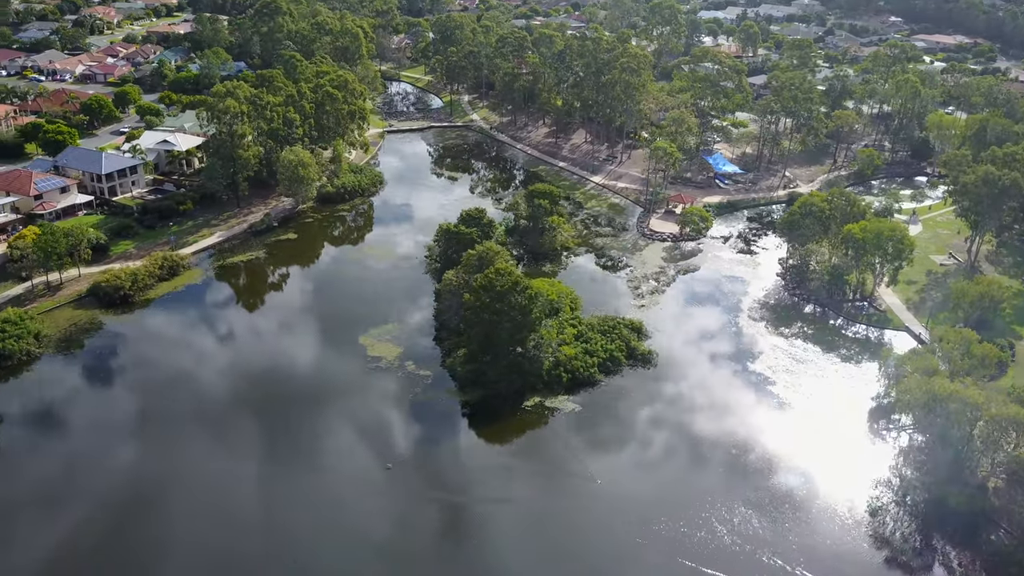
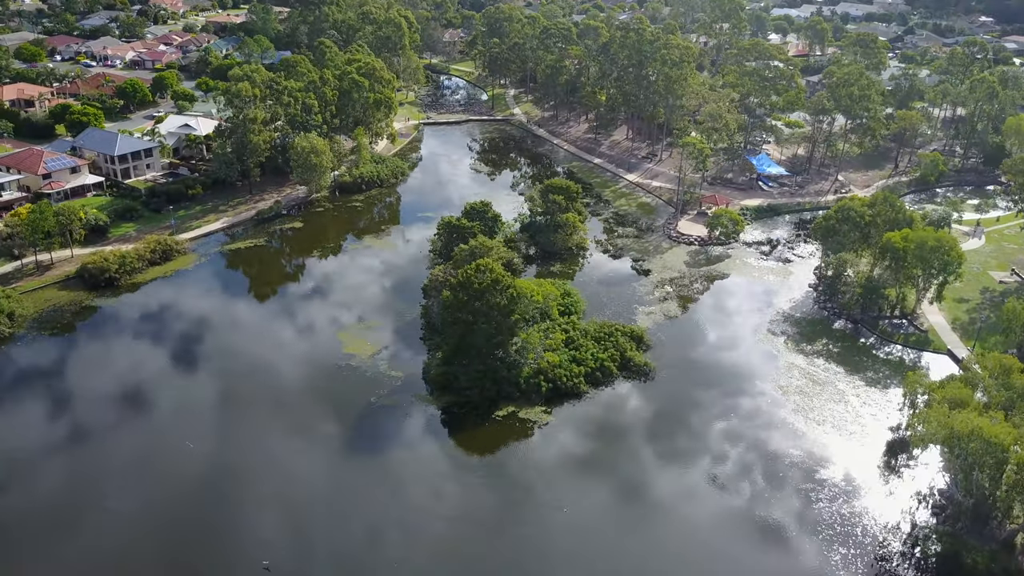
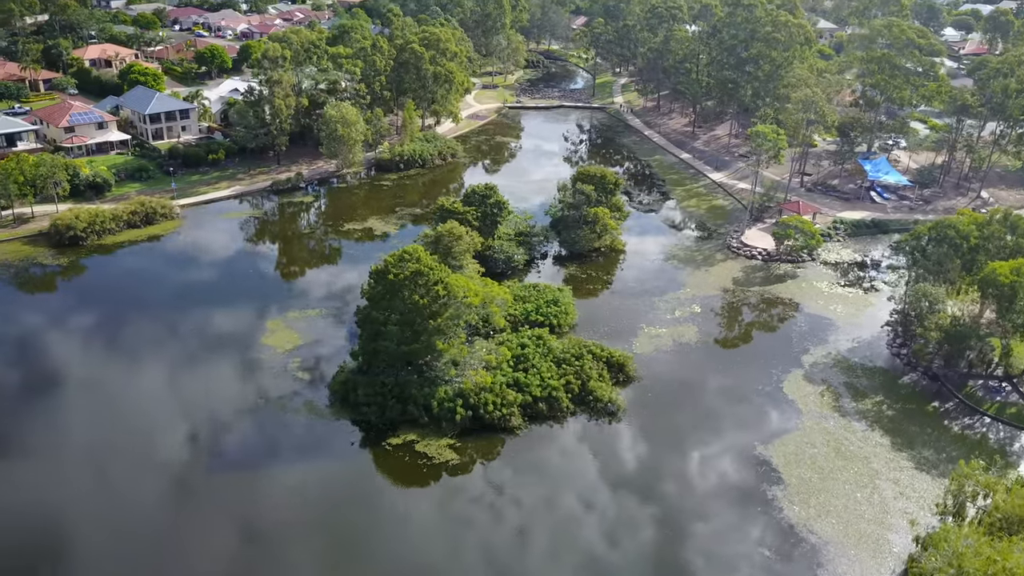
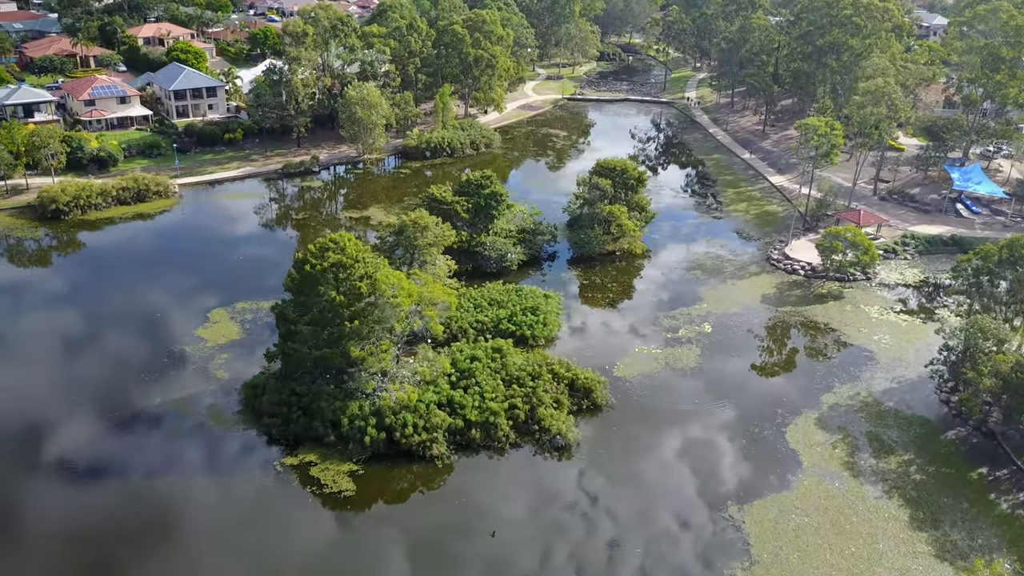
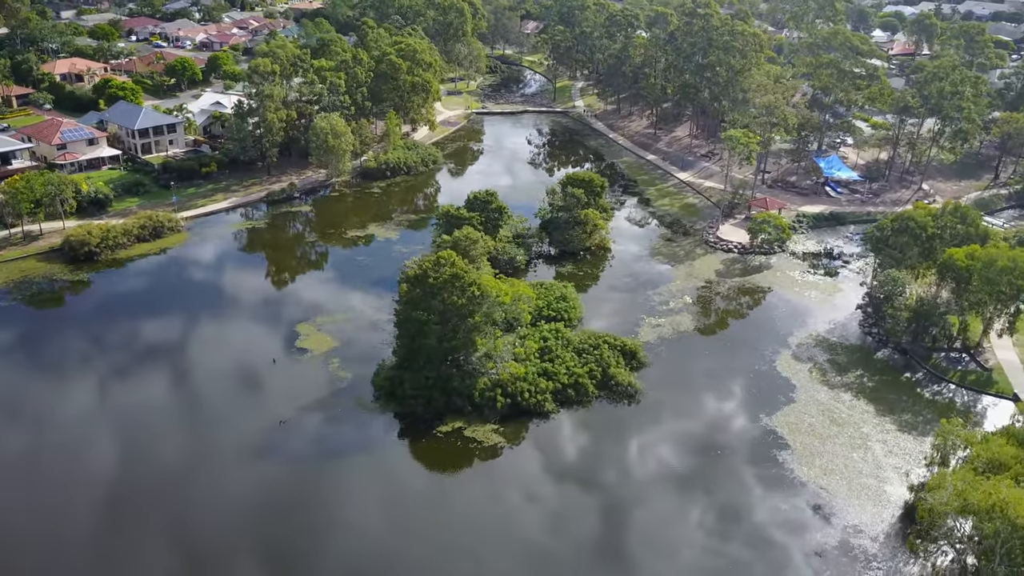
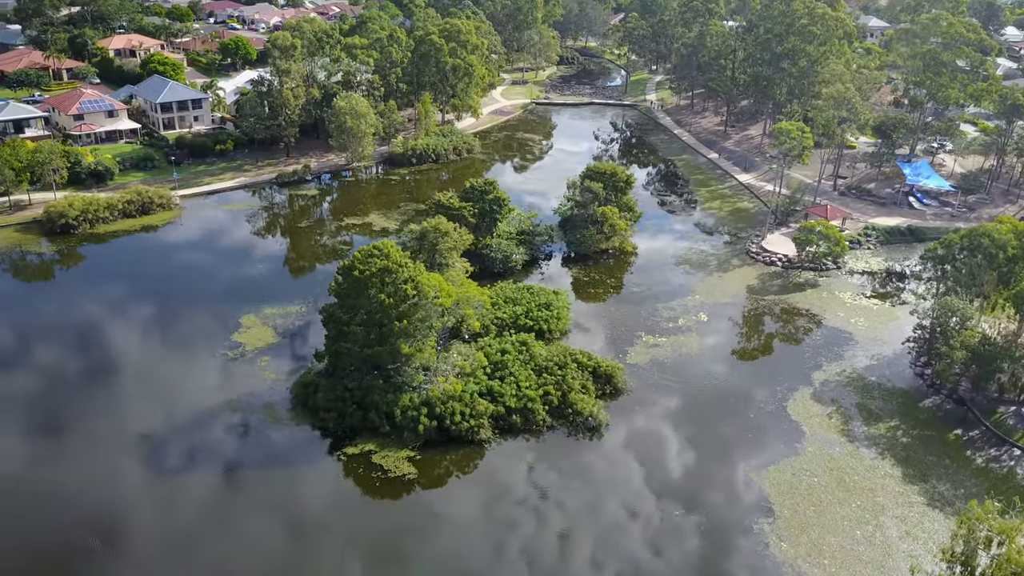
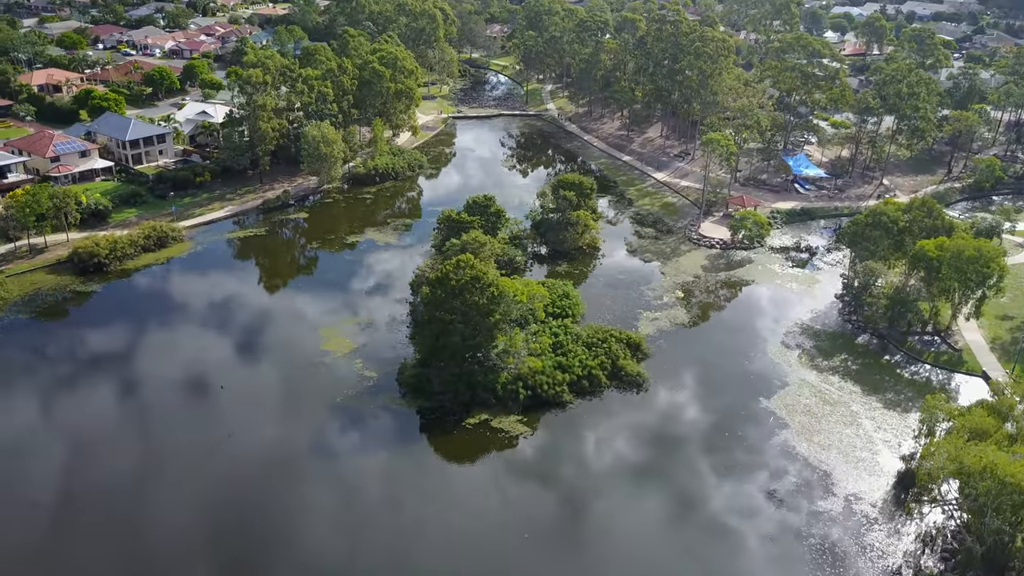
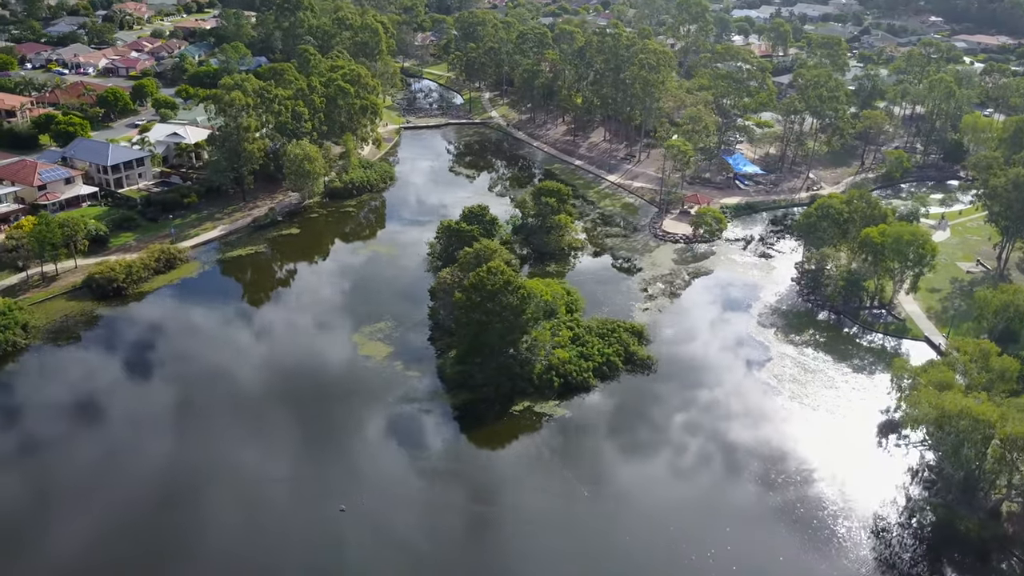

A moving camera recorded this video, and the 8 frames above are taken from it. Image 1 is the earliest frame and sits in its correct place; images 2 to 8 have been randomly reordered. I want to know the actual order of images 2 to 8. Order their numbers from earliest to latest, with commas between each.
8, 2, 7, 5, 3, 6, 4
